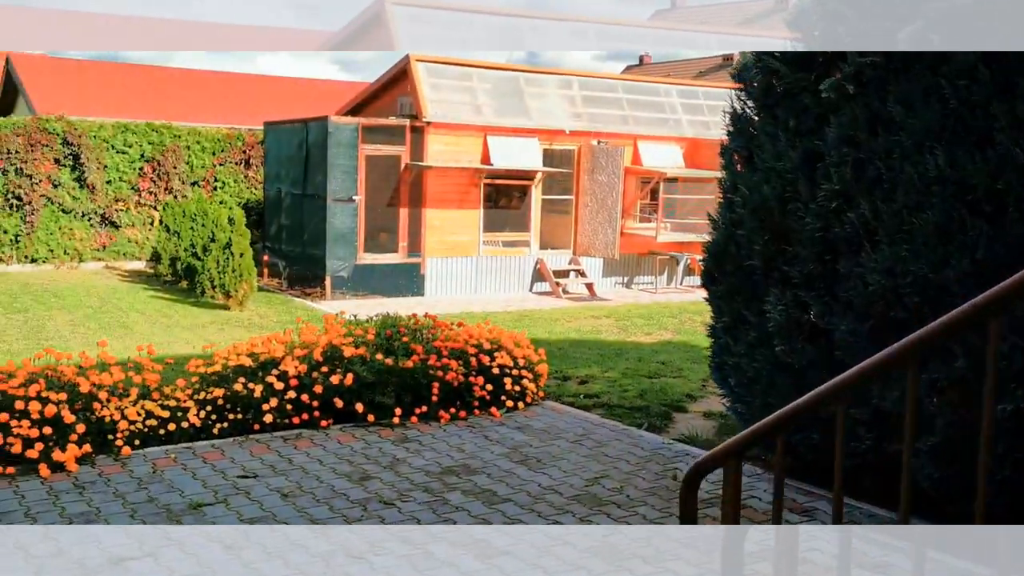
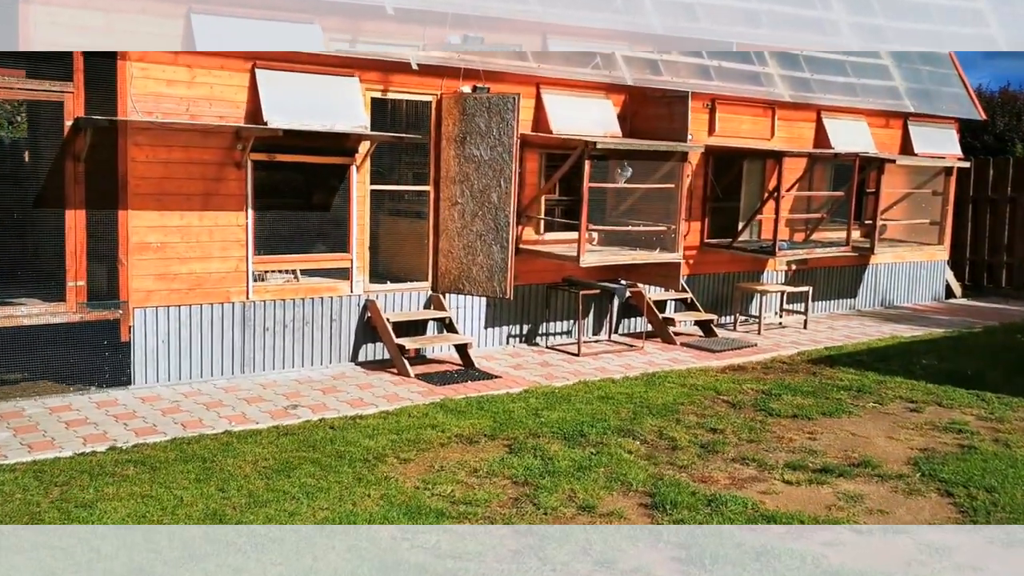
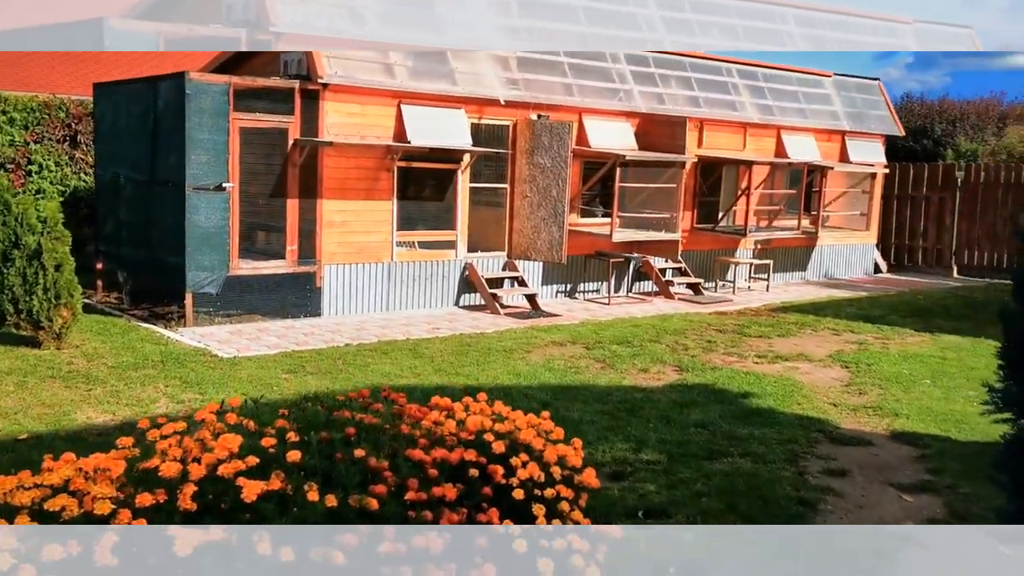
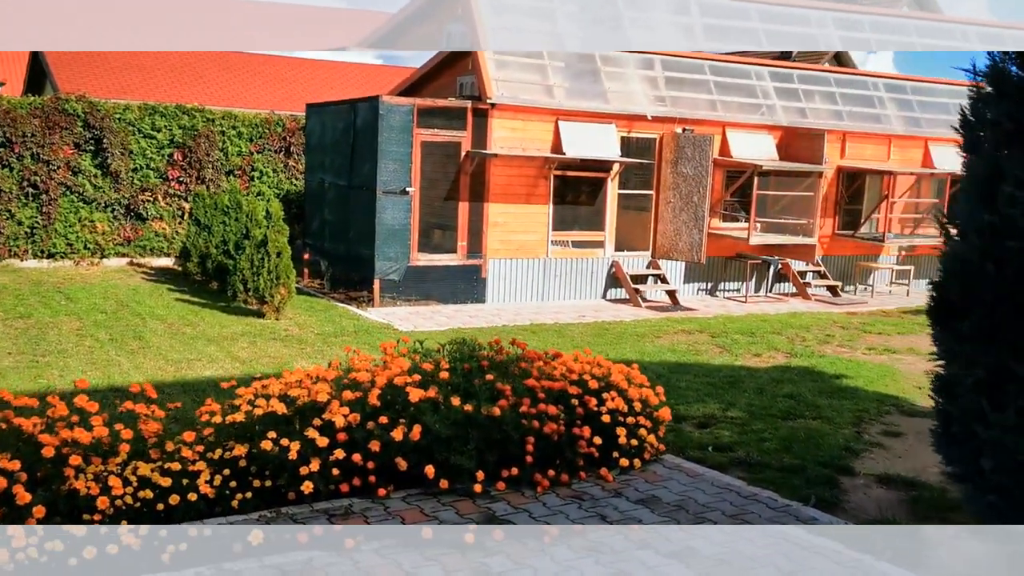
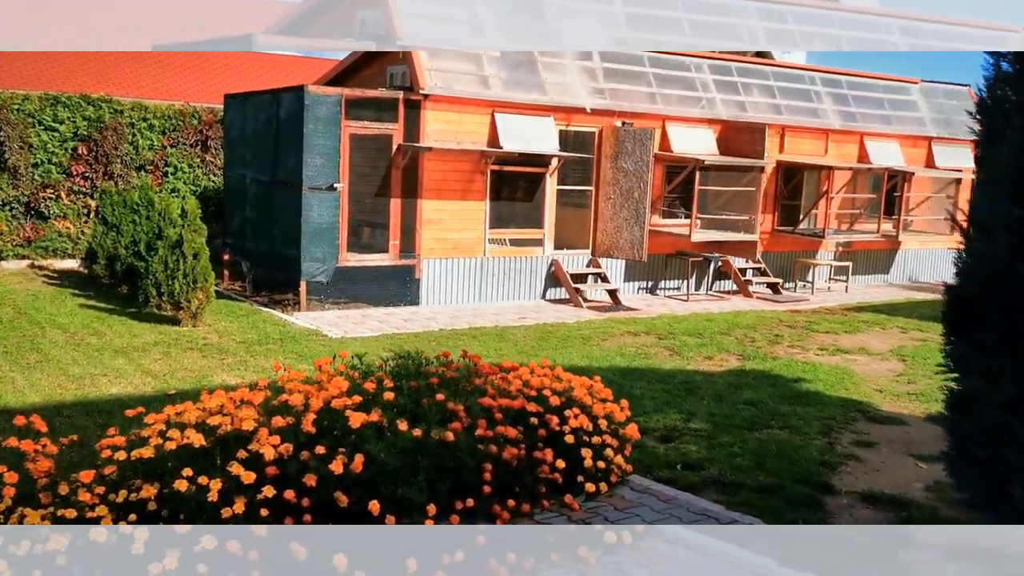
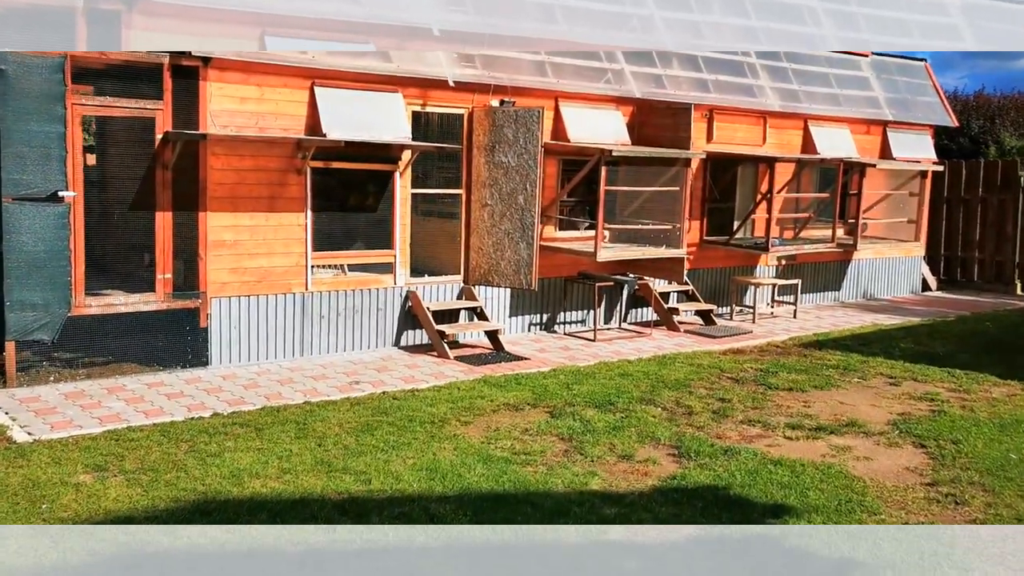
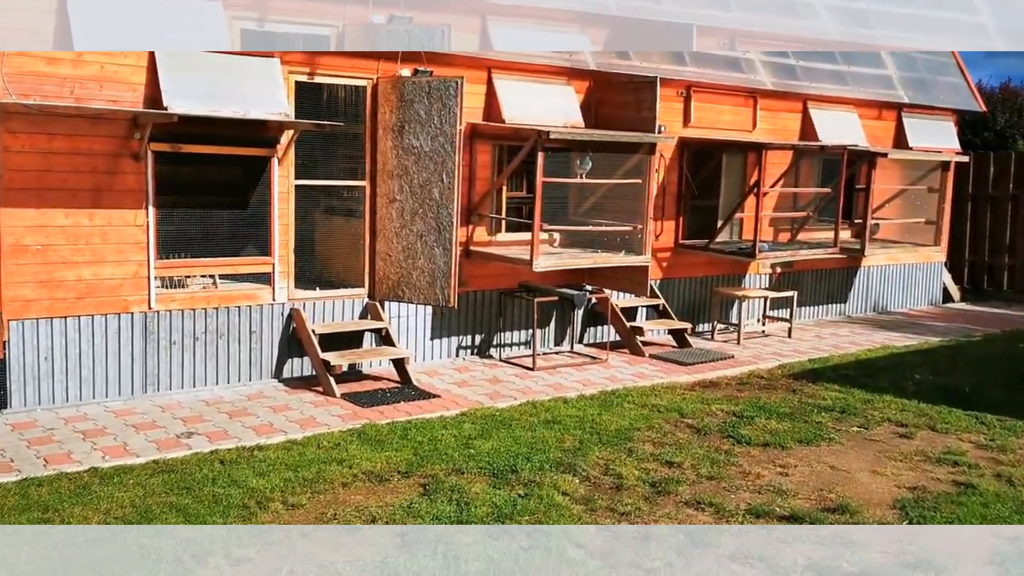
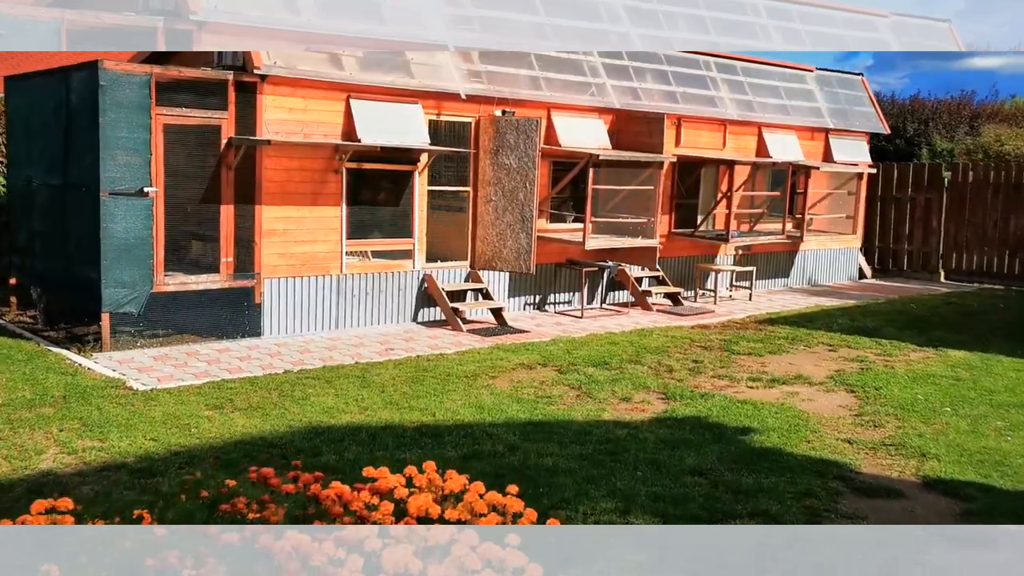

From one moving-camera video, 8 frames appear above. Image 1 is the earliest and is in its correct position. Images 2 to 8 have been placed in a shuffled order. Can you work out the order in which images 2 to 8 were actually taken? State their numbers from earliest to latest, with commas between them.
4, 5, 3, 8, 6, 2, 7
